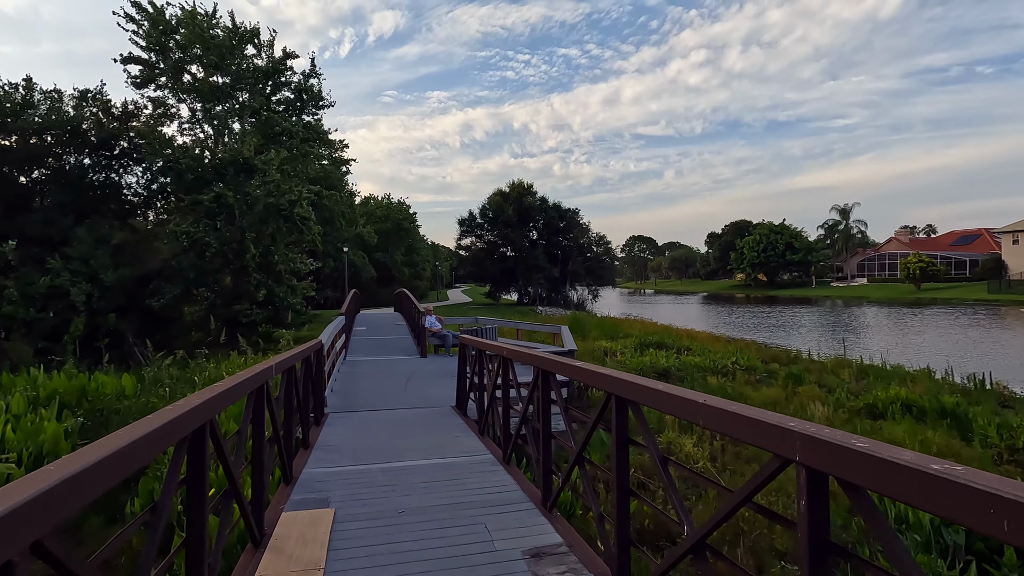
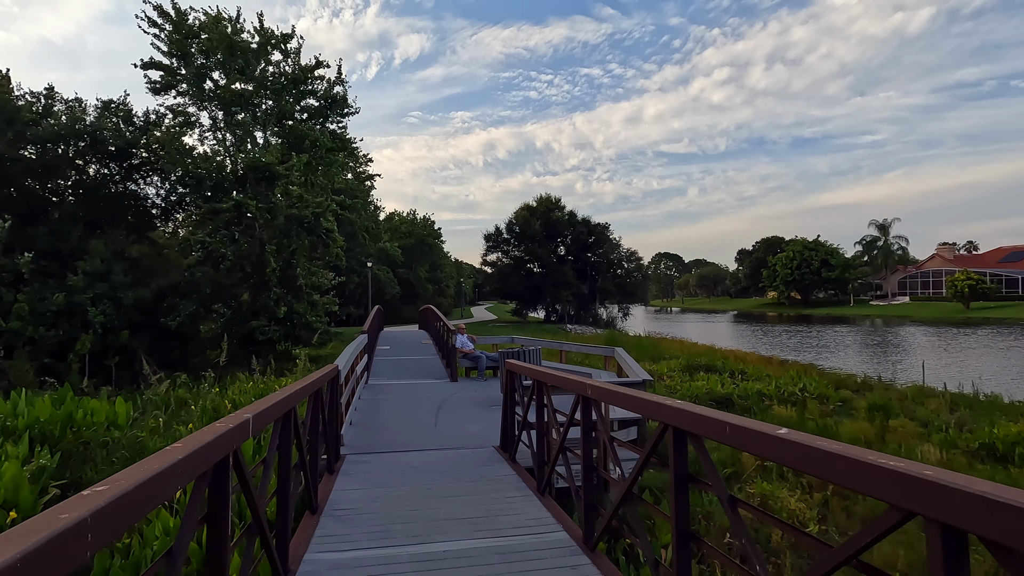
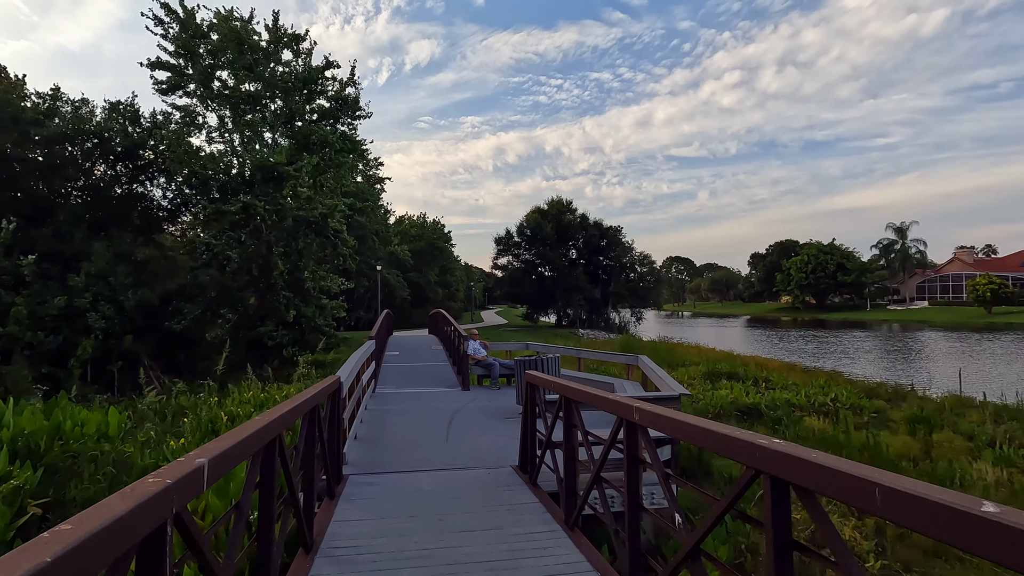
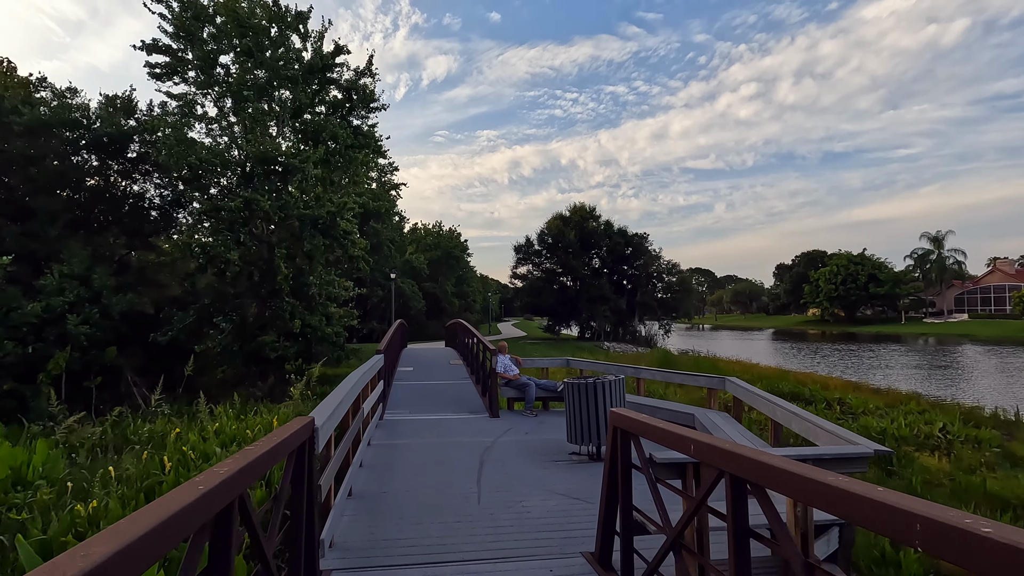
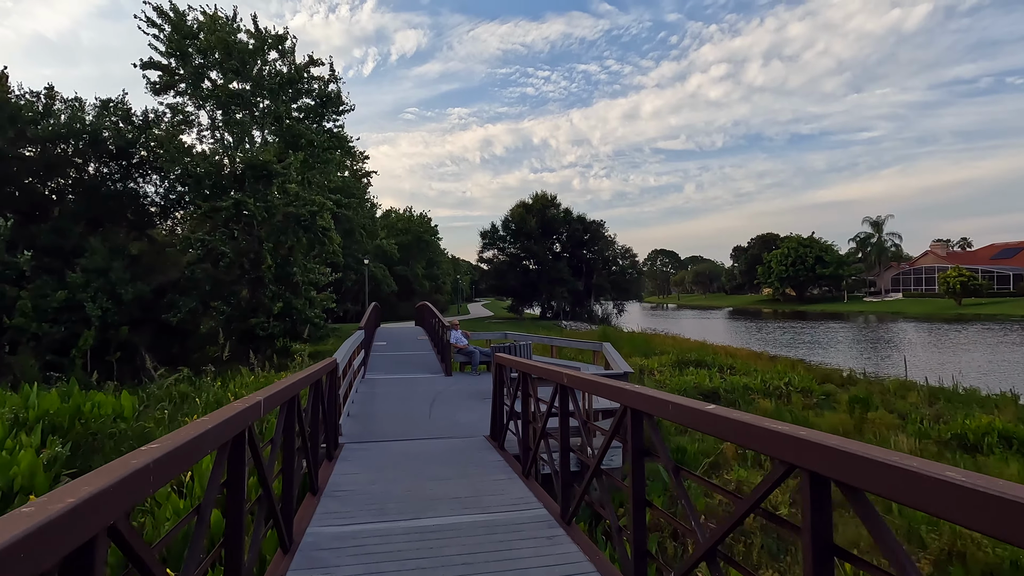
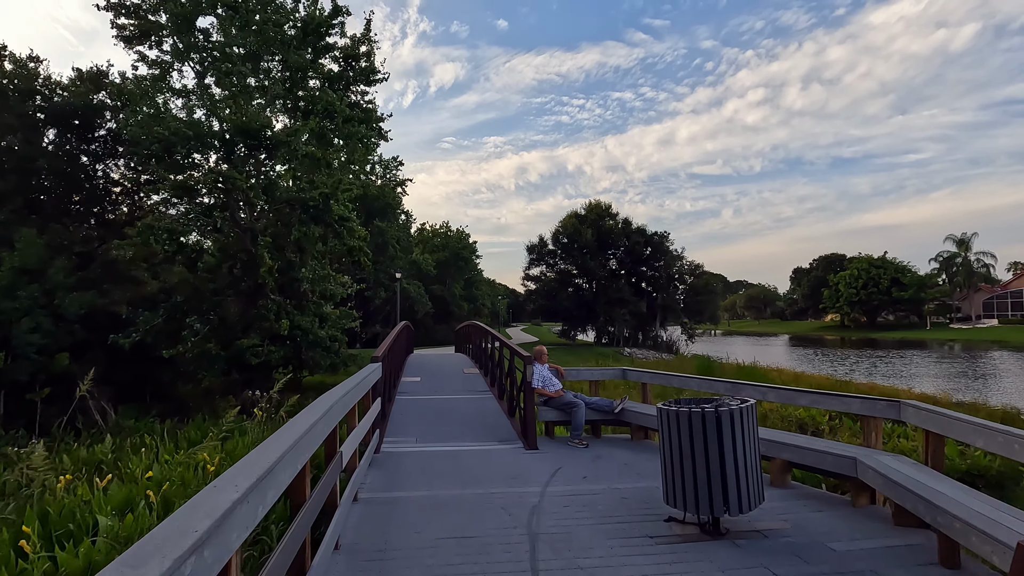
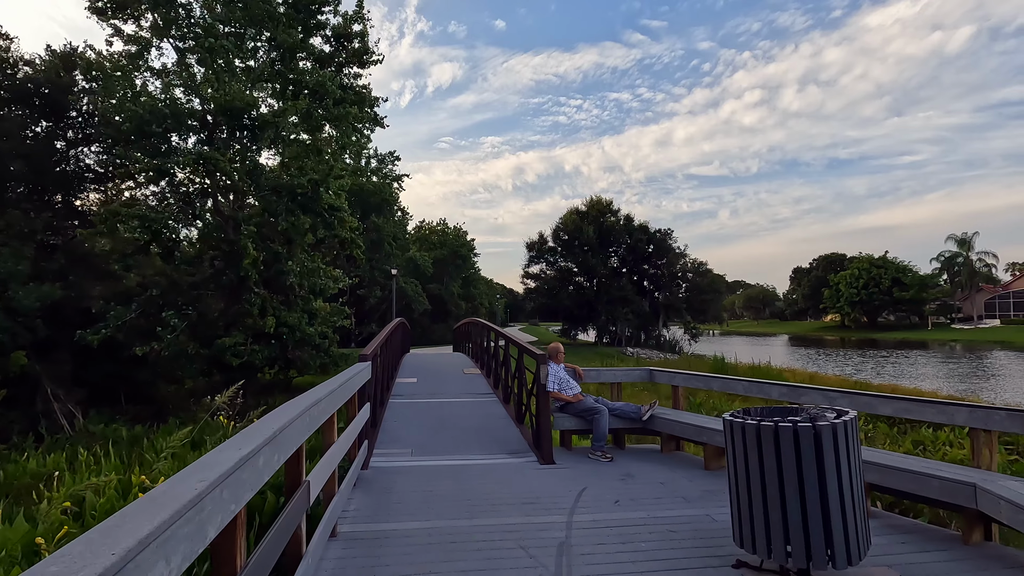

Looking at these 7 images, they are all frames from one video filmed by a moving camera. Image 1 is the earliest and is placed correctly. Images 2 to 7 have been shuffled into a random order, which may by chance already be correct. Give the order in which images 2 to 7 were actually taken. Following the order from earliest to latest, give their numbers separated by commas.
5, 2, 3, 4, 6, 7
